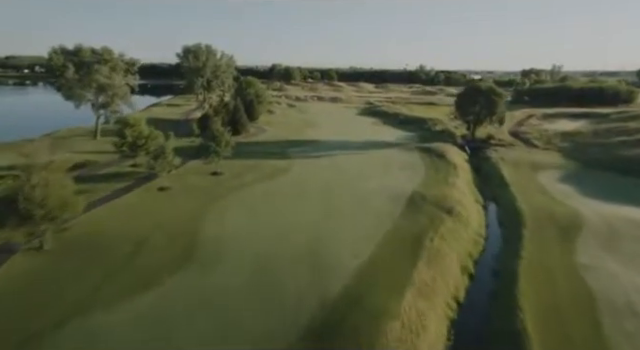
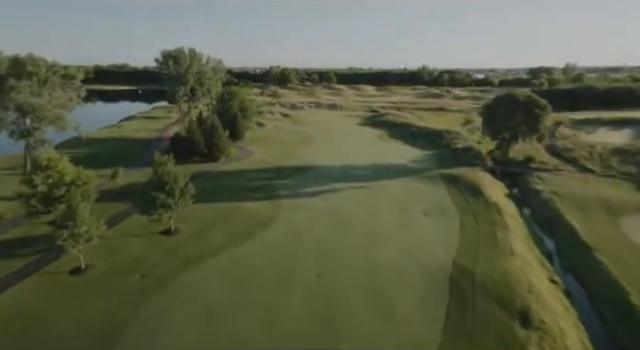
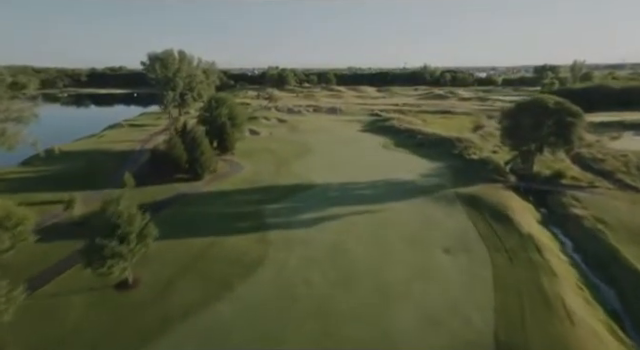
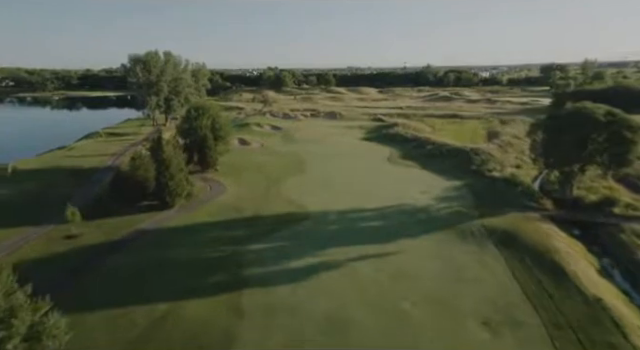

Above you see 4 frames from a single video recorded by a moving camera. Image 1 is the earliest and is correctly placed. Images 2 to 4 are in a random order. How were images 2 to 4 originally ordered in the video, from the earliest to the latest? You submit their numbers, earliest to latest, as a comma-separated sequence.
2, 3, 4
